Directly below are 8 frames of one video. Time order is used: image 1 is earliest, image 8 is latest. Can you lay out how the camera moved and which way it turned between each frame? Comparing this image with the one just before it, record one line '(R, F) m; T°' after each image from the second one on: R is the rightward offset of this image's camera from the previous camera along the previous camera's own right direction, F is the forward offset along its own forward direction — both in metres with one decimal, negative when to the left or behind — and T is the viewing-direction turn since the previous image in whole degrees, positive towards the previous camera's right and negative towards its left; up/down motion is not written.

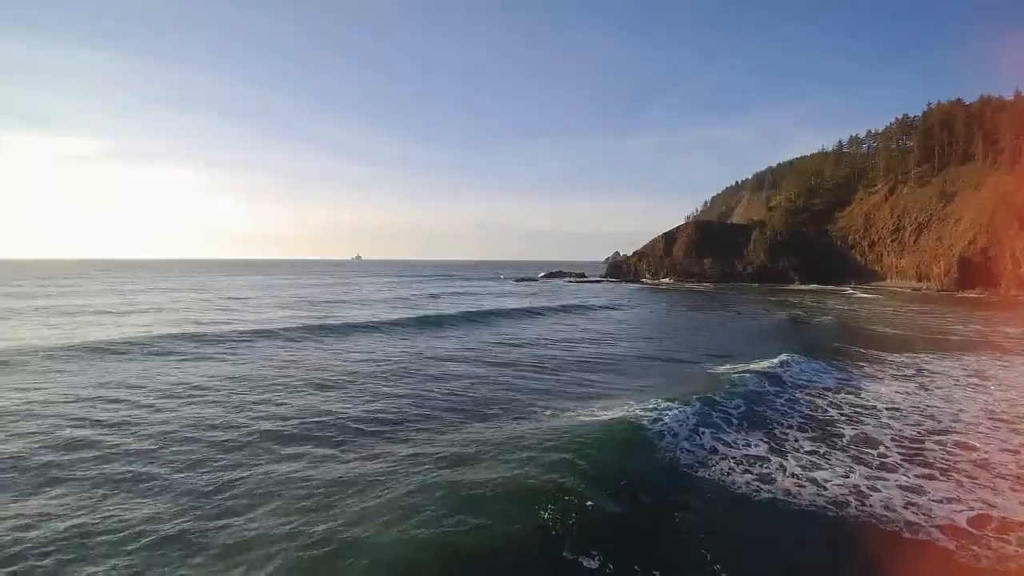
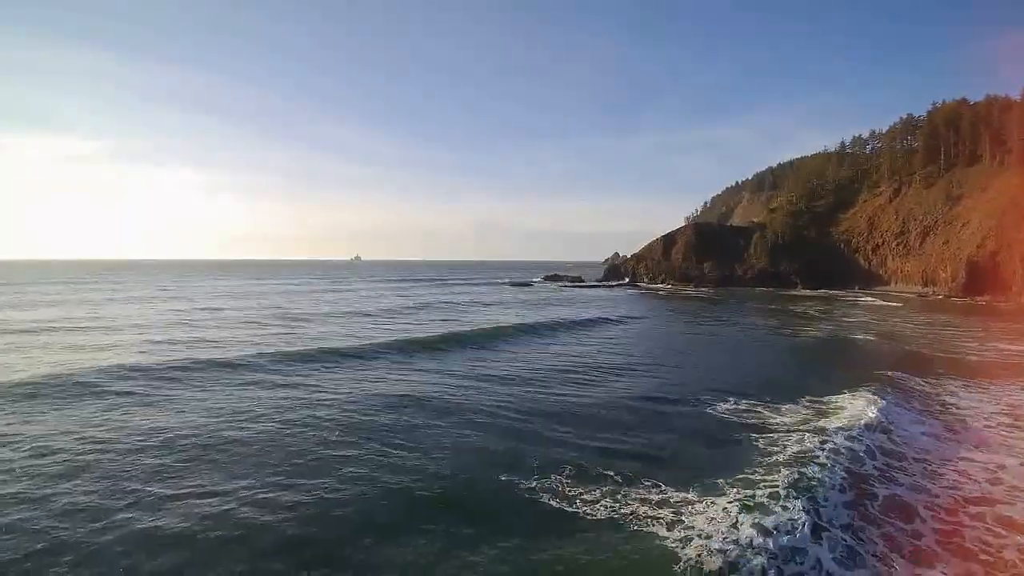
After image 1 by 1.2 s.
(+0.9, +2.1) m; 0°
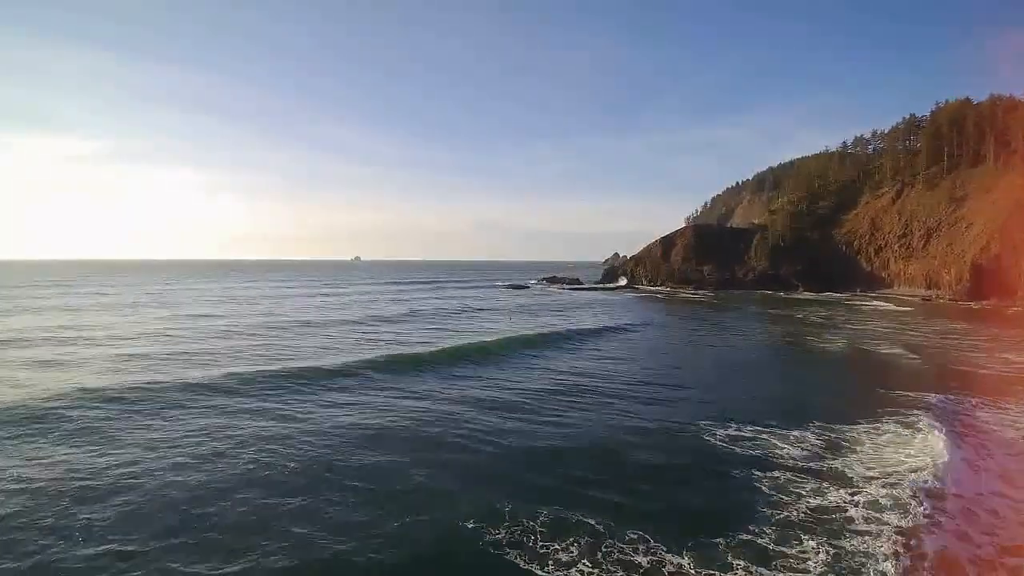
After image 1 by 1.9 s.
(+0.5, +1.3) m; 0°
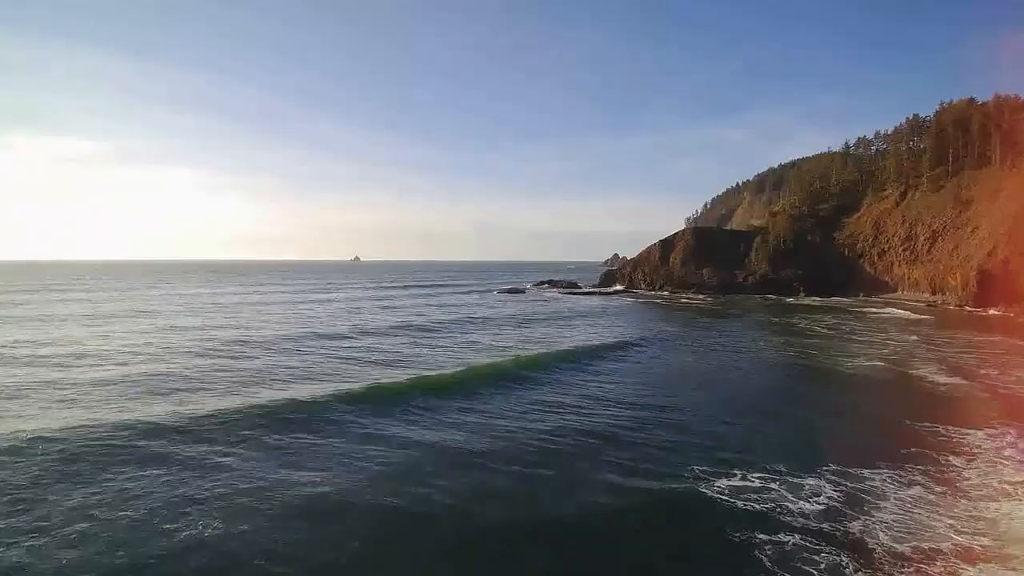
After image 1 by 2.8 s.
(+0.7, +1.7) m; 0°
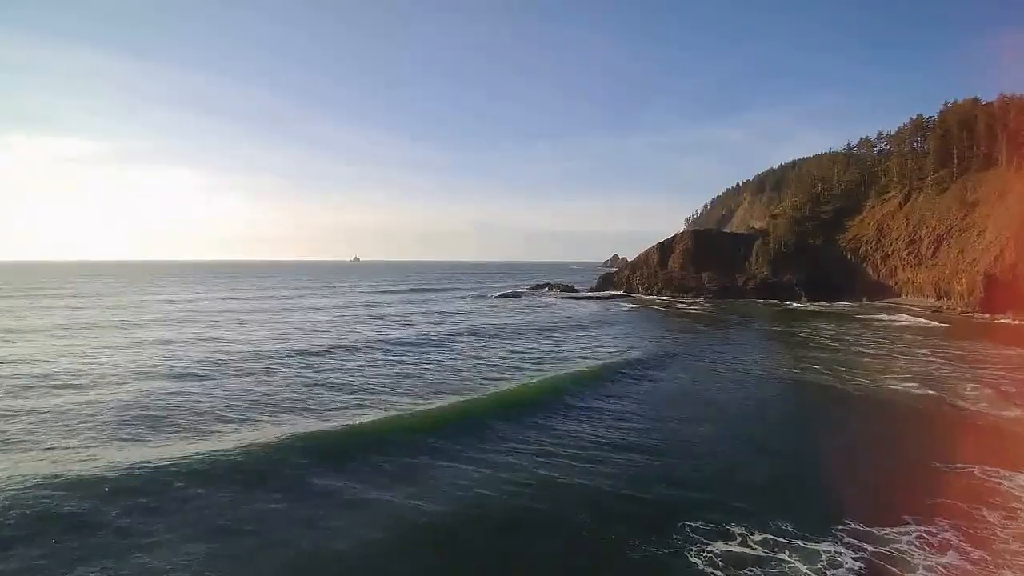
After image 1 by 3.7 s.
(+0.8, +1.8) m; 0°
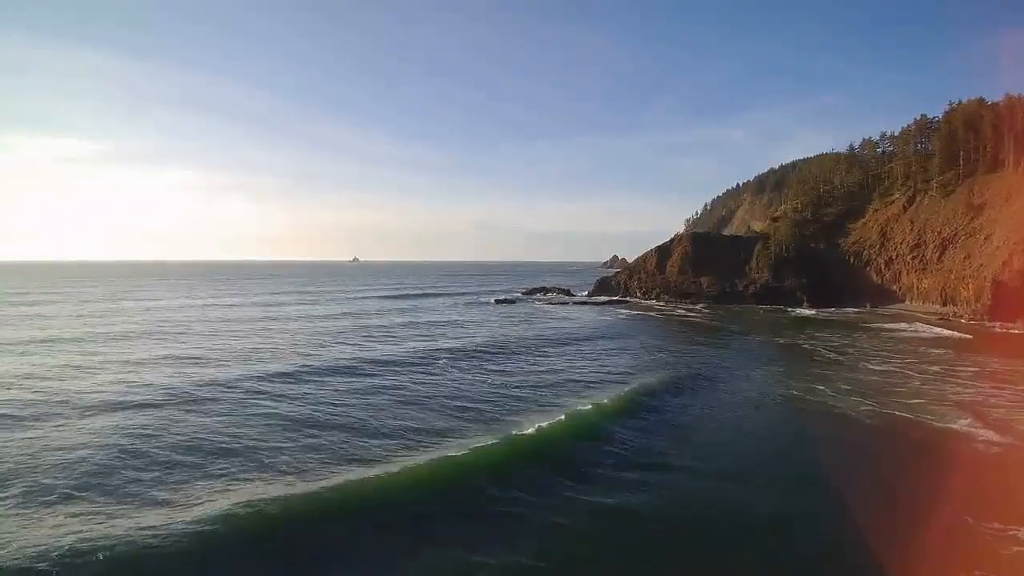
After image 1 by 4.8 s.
(+0.9, +1.9) m; 0°
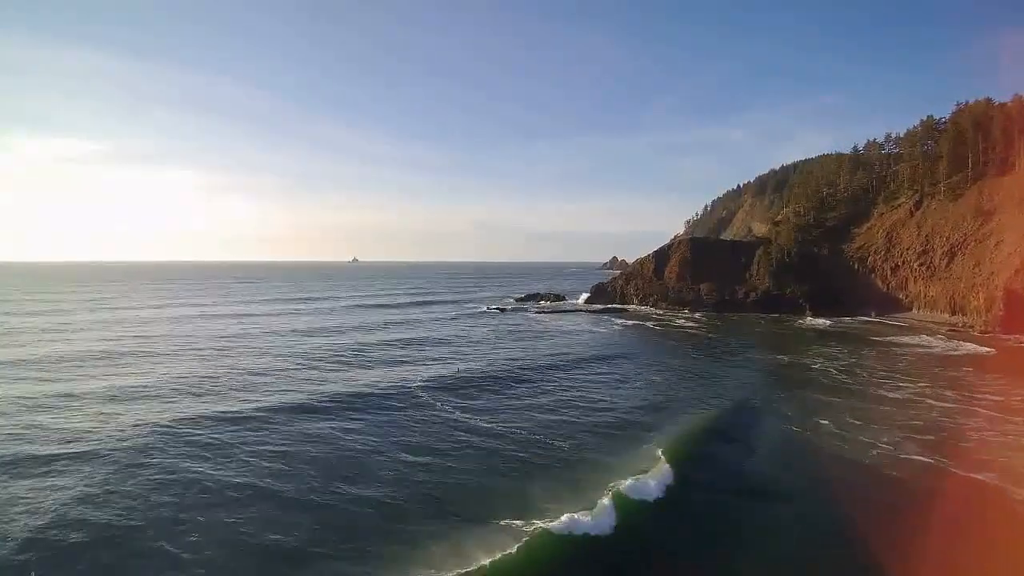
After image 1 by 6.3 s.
(+1.1, +2.7) m; 0°
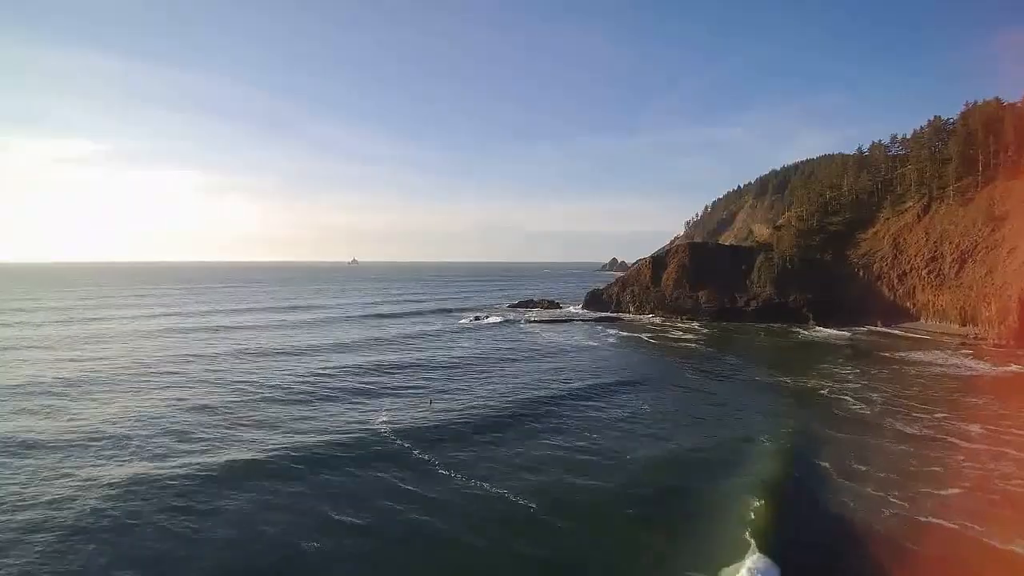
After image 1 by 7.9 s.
(+1.3, +3.0) m; 0°
